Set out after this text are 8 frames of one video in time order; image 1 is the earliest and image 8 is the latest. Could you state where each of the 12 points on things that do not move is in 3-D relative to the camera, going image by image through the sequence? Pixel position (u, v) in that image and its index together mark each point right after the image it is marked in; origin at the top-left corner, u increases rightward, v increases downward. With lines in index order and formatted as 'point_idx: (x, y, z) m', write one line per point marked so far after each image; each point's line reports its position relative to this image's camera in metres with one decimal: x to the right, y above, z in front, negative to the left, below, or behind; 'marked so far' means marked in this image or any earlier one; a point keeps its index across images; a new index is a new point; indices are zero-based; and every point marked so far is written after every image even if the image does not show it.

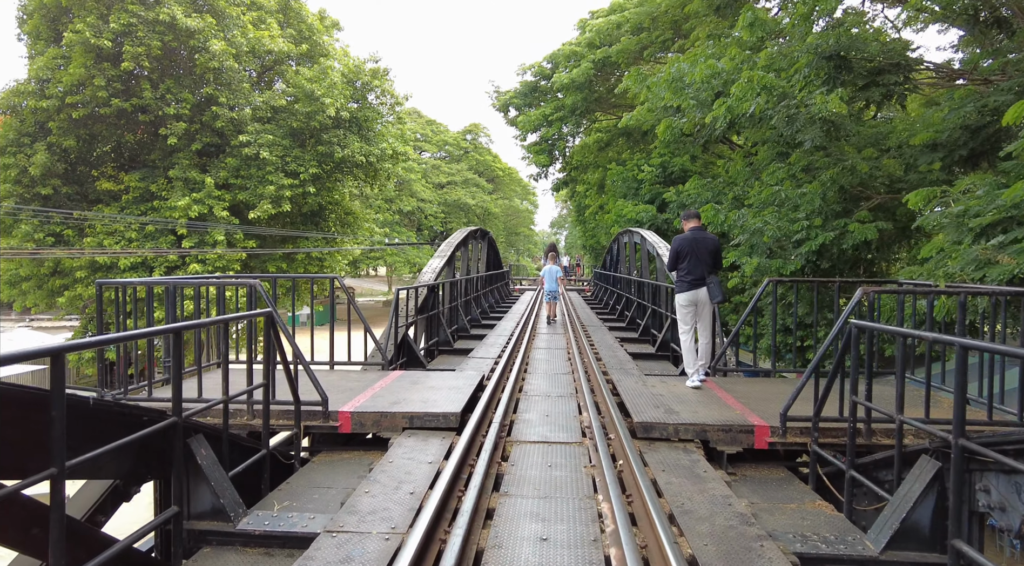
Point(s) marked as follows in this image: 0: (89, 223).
0: (-11.8, +1.7, +18.6) m
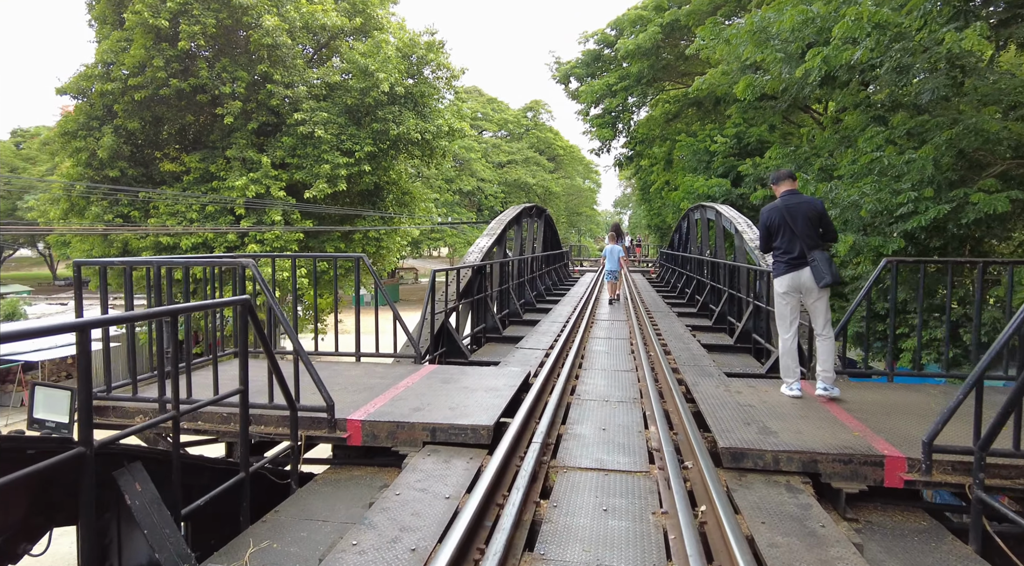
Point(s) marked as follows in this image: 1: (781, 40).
0: (-10.1, +2.3, +18.8) m
1: (+3.8, +3.4, +9.3) m
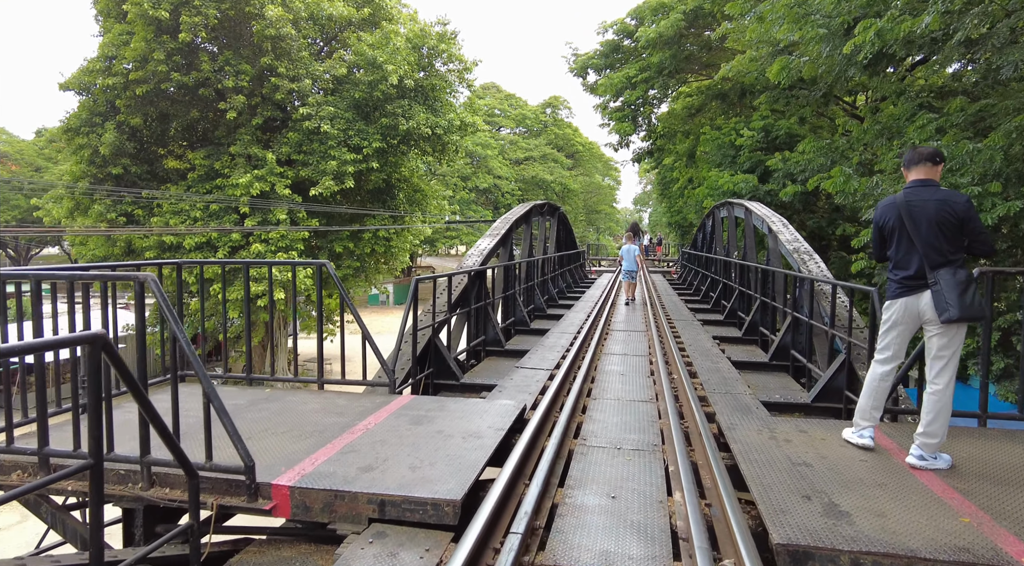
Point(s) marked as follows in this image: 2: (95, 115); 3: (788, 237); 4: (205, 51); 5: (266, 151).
0: (-9.7, +2.3, +18.3) m
1: (+3.9, +3.4, +8.4) m
2: (-11.2, +4.5, +17.8) m
3: (+3.0, +0.5, +7.1) m
4: (-7.9, +6.0, +17.1) m
5: (-6.7, +3.5, +18.0) m
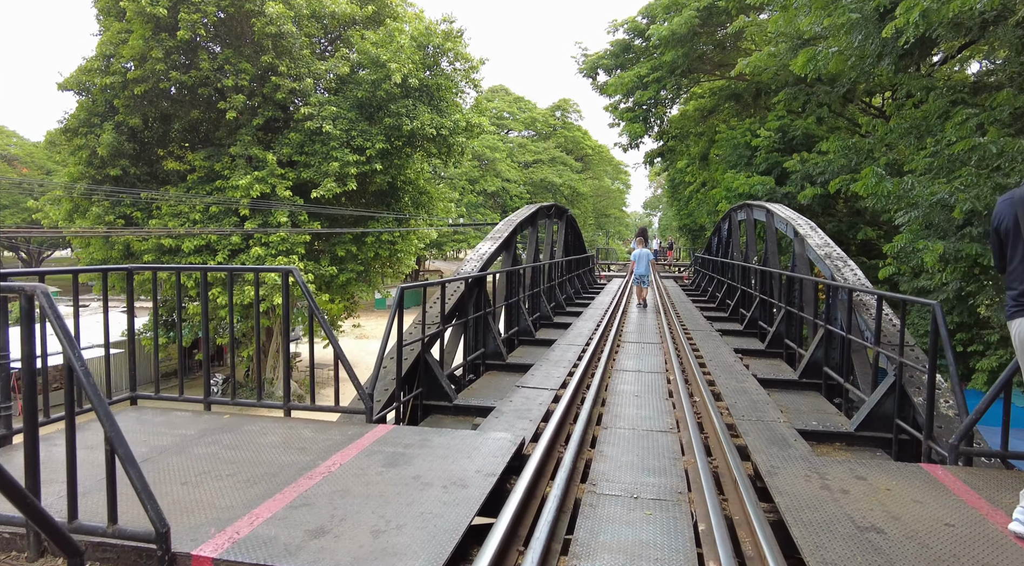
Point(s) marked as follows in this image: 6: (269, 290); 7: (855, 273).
0: (-9.5, +2.1, +17.8) m
1: (+4.0, +3.3, +7.8) m
2: (-11.0, +4.4, +17.4) m
3: (+3.0, +0.4, +6.5) m
4: (-7.7, +5.9, +16.7) m
5: (-6.5, +3.4, +17.5) m
6: (-6.2, -0.2, +16.9) m
7: (+2.9, +0.1, +5.6) m
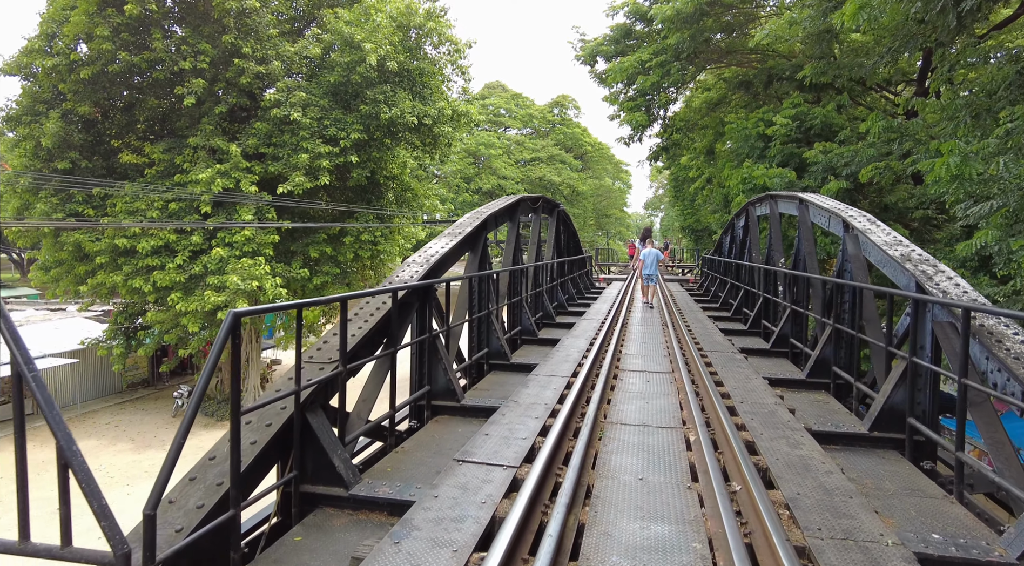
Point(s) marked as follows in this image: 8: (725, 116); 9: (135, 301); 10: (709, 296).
0: (-9.8, +2.0, +16.2) m
1: (+3.7, +3.2, +6.1) m
2: (-11.2, +4.3, +15.8) m
3: (+2.7, +0.3, +4.9) m
4: (-8.0, +5.8, +15.1) m
5: (-6.7, +3.3, +15.9) m
6: (-6.5, -0.3, +15.3) m
7: (+2.6, 0.0, +3.9) m
8: (+6.1, +4.8, +19.1) m
9: (-9.7, -0.5, +17.1) m
10: (+4.8, -0.3, +16.1) m
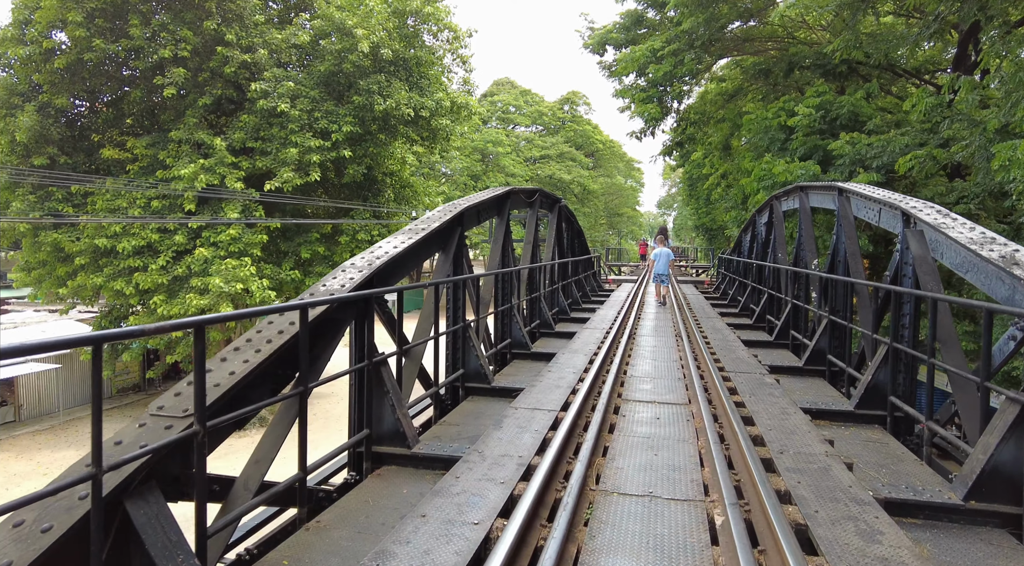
0: (-9.7, +2.0, +15.4) m
1: (+3.5, +3.1, +5.0) m
2: (-11.2, +4.3, +15.0) m
3: (+2.6, +0.3, +3.8) m
4: (-7.9, +5.7, +14.2) m
5: (-6.7, +3.3, +15.0) m
6: (-6.4, -0.3, +14.4) m
7: (+2.4, 0.0, +2.9) m
8: (+6.2, +4.7, +17.9) m
9: (-9.7, -0.5, +16.3) m
10: (+4.8, -0.4, +15.0) m
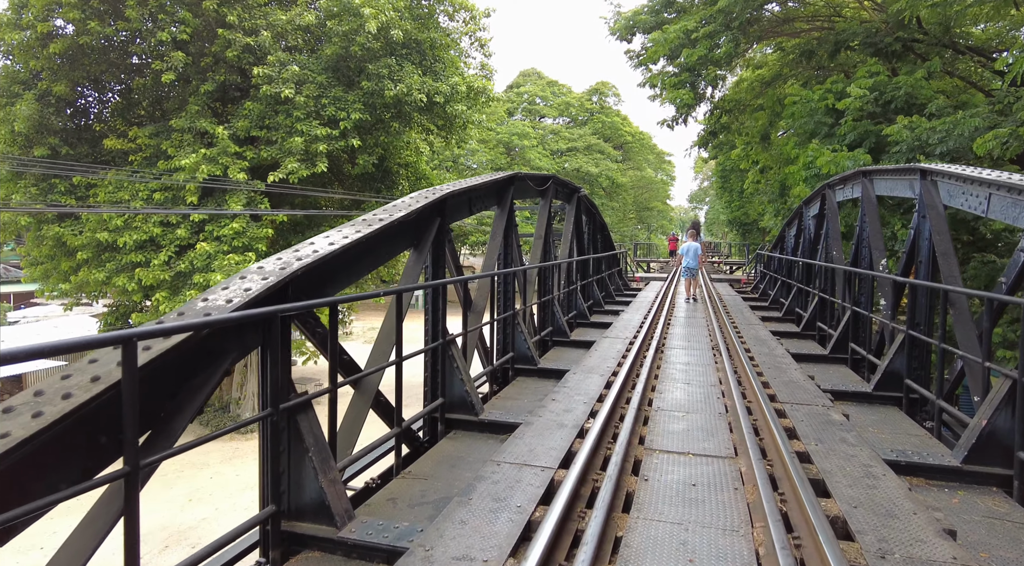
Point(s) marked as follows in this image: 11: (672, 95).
0: (-9.3, +2.1, +14.7) m
1: (+3.5, +3.1, +3.8) m
2: (-10.8, +4.3, +14.4) m
3: (+2.5, +0.2, +2.6) m
4: (-7.6, +5.8, +13.4) m
5: (-6.3, +3.4, +14.2) m
6: (-6.1, -0.3, +13.6) m
7: (+2.3, -0.1, +1.7) m
8: (+6.7, +4.8, +16.5) m
9: (-9.2, -0.4, +15.7) m
10: (+5.2, -0.4, +13.7) m
11: (+4.3, +5.0, +17.8) m
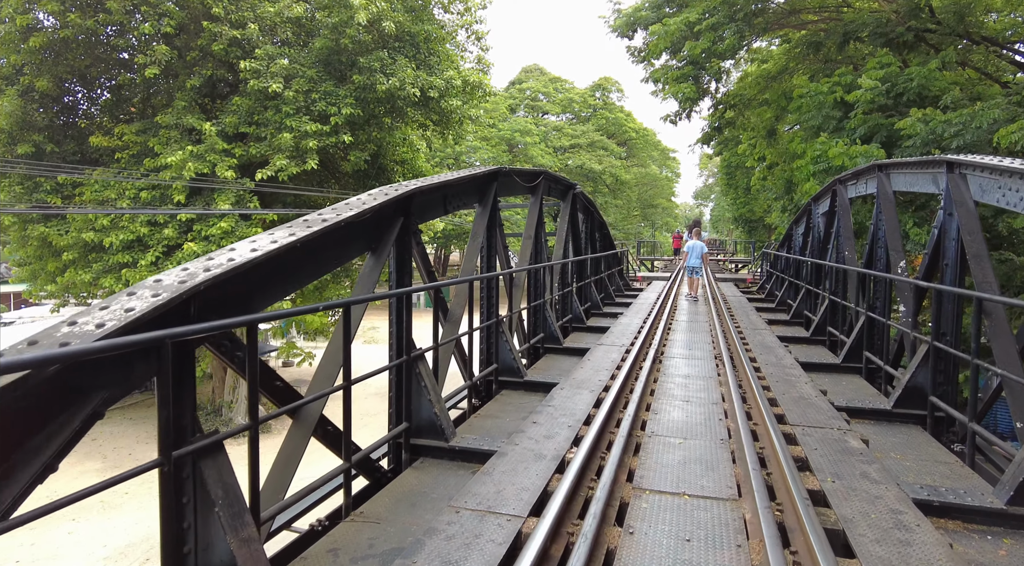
0: (-9.4, +2.1, +14.3) m
1: (+3.4, +3.1, +3.3) m
2: (-10.8, +4.3, +14.0) m
3: (+2.3, +0.2, +2.1) m
4: (-7.6, +5.8, +13.0) m
5: (-6.3, +3.3, +13.8) m
6: (-6.1, -0.3, +13.2) m
7: (+2.1, -0.2, +1.2) m
8: (+6.7, +4.8, +16.0) m
9: (-9.3, -0.4, +15.3) m
10: (+5.1, -0.3, +13.2) m
11: (+4.2, +5.0, +17.3) m
